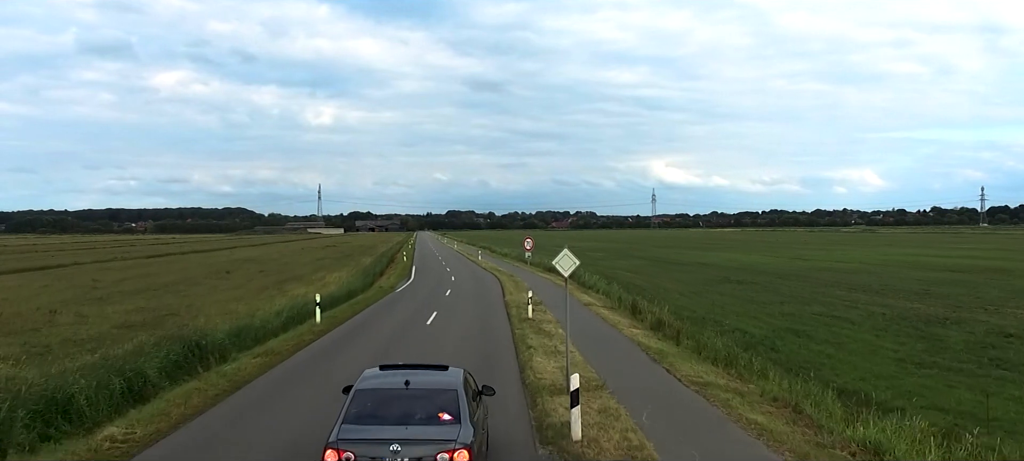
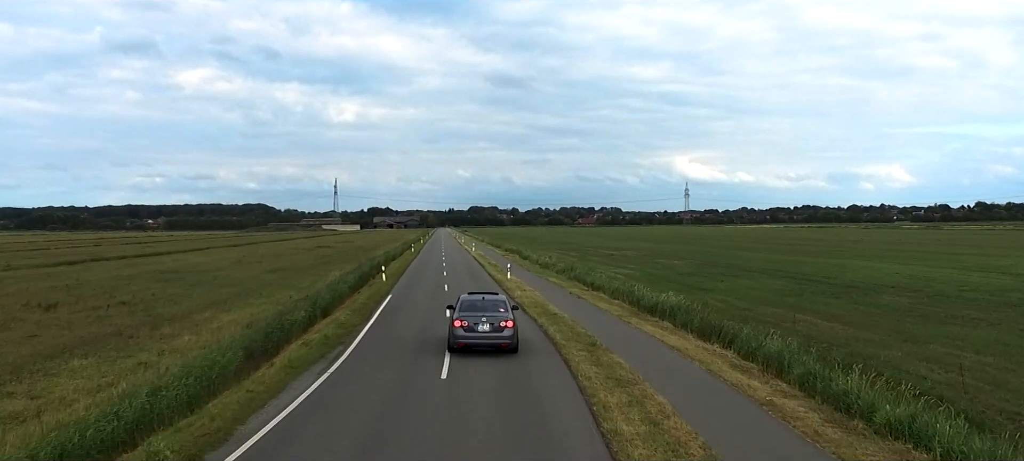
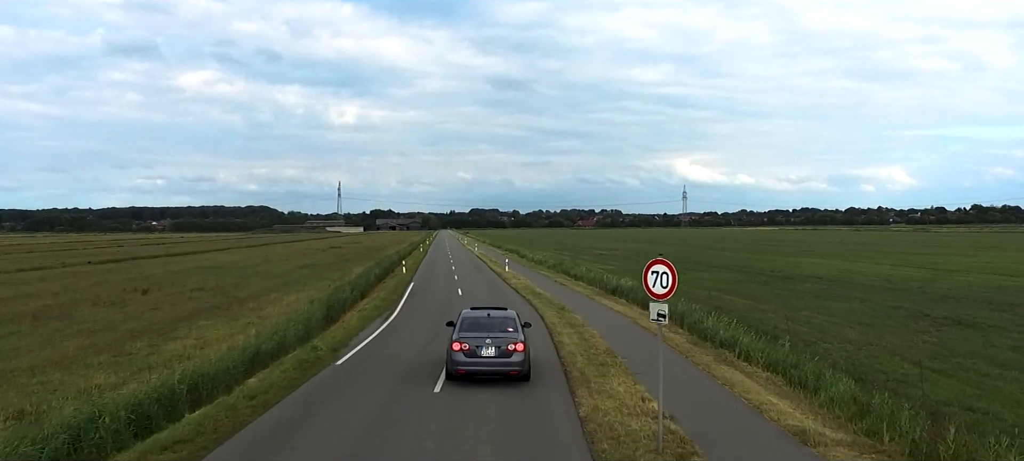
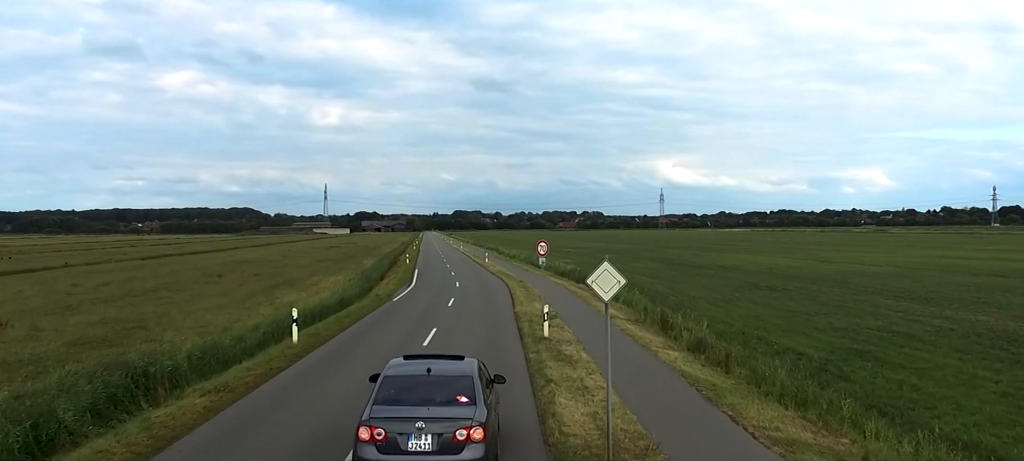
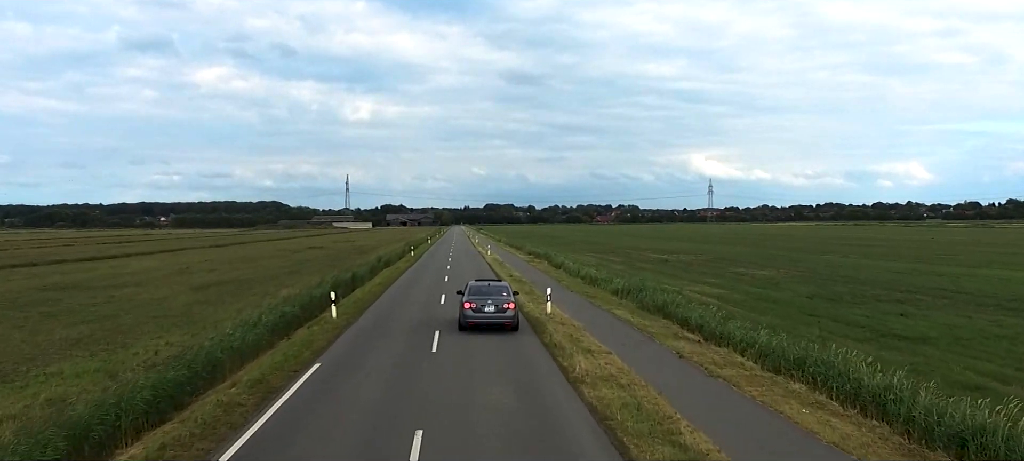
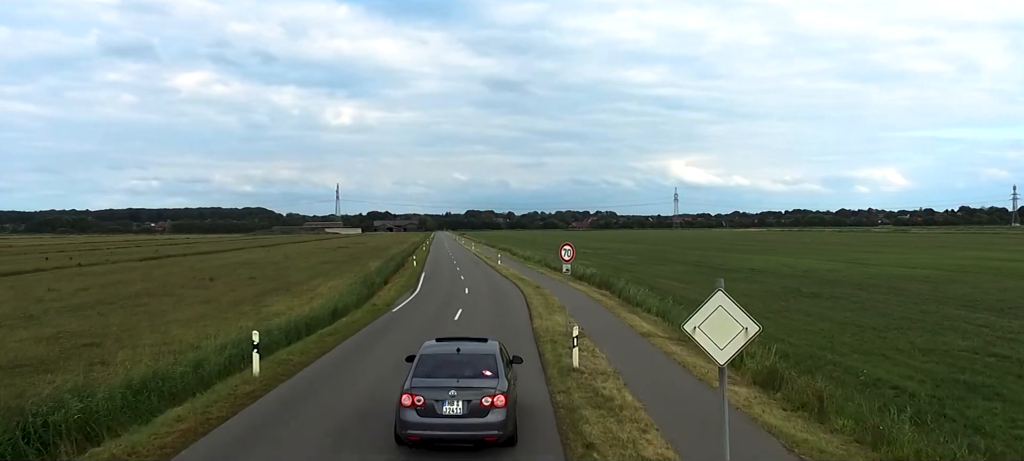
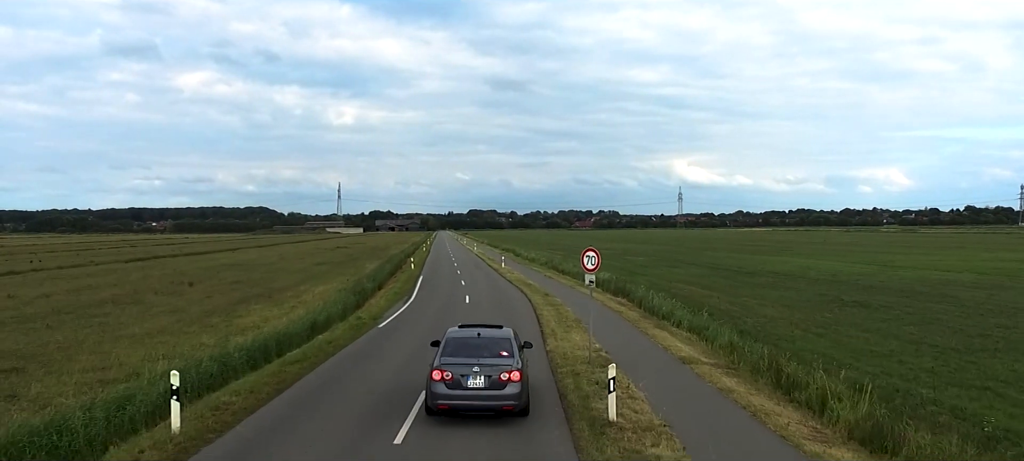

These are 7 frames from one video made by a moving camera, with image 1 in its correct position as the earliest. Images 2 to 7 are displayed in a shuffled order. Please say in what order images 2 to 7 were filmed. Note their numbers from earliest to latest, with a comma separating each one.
4, 6, 7, 3, 2, 5
